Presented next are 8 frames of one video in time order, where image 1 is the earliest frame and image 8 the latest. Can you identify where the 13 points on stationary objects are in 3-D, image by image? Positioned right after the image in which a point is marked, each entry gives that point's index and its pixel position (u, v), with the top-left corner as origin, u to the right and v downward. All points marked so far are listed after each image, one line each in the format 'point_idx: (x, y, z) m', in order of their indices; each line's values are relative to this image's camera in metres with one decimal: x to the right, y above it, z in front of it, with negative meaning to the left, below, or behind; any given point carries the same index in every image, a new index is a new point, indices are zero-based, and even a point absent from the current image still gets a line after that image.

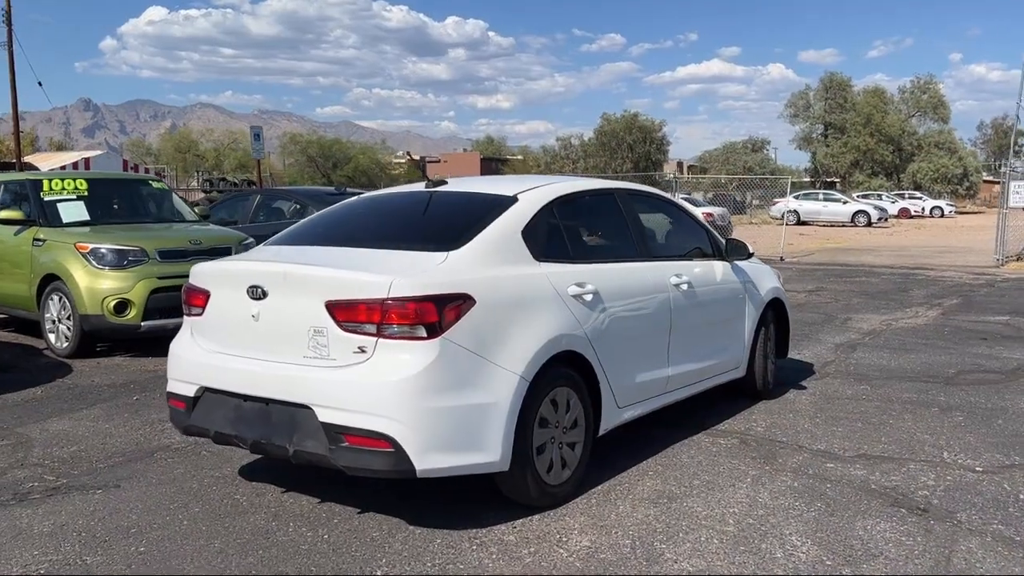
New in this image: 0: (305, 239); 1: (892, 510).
0: (-1.1, +0.3, +4.9) m
1: (+1.9, -1.1, +4.3) m
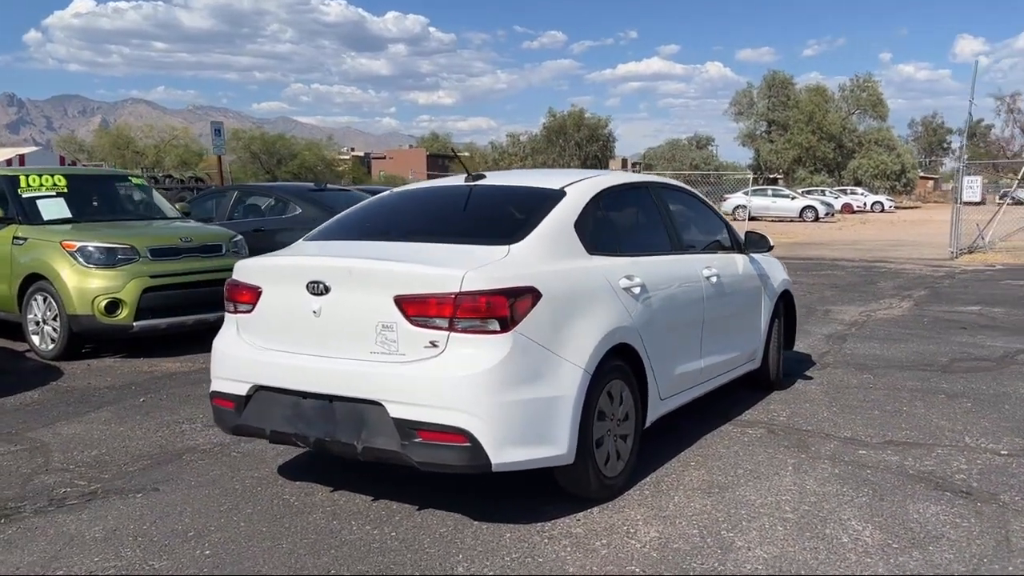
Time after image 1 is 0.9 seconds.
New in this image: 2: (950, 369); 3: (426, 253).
0: (-0.9, +0.3, +4.8) m
1: (+2.2, -1.0, +4.4) m
2: (+3.8, -0.7, +7.5) m
3: (-0.4, +0.2, +4.0) m
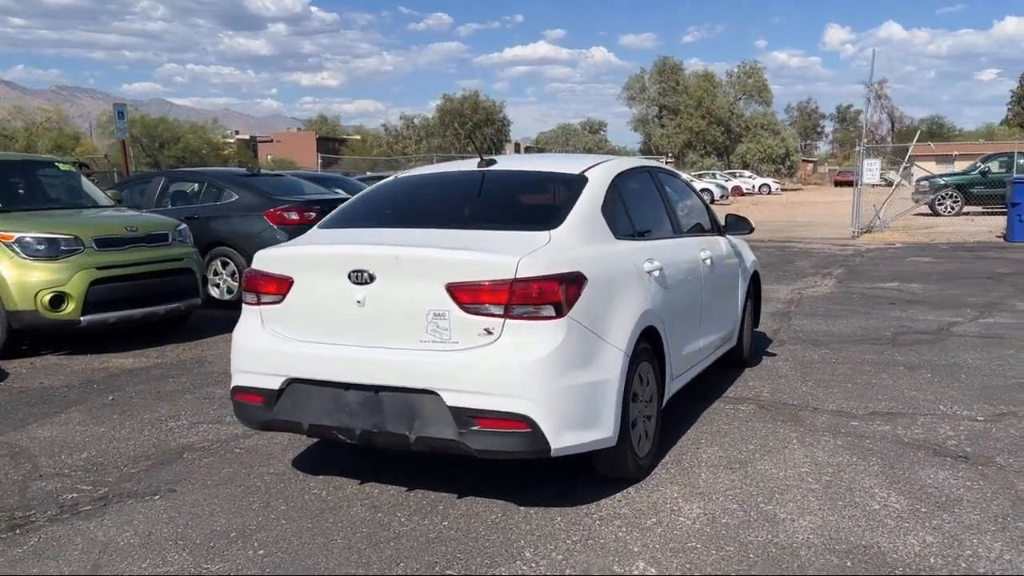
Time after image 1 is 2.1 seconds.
0: (-0.8, +0.4, +4.7) m
1: (+2.3, -0.9, +4.7) m
2: (+3.5, -0.5, +7.9) m
3: (-0.2, +0.2, +3.9) m
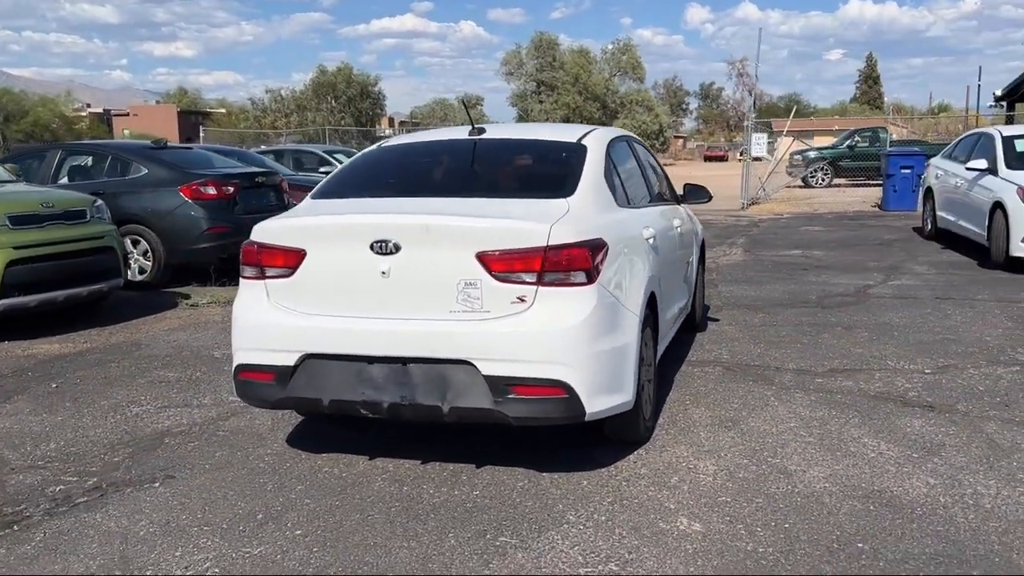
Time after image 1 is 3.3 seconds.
0: (-0.8, +0.5, +4.6) m
1: (+2.3, -0.7, +5.0) m
2: (+3.0, -0.2, +8.4) m
3: (-0.1, +0.4, +3.9) m
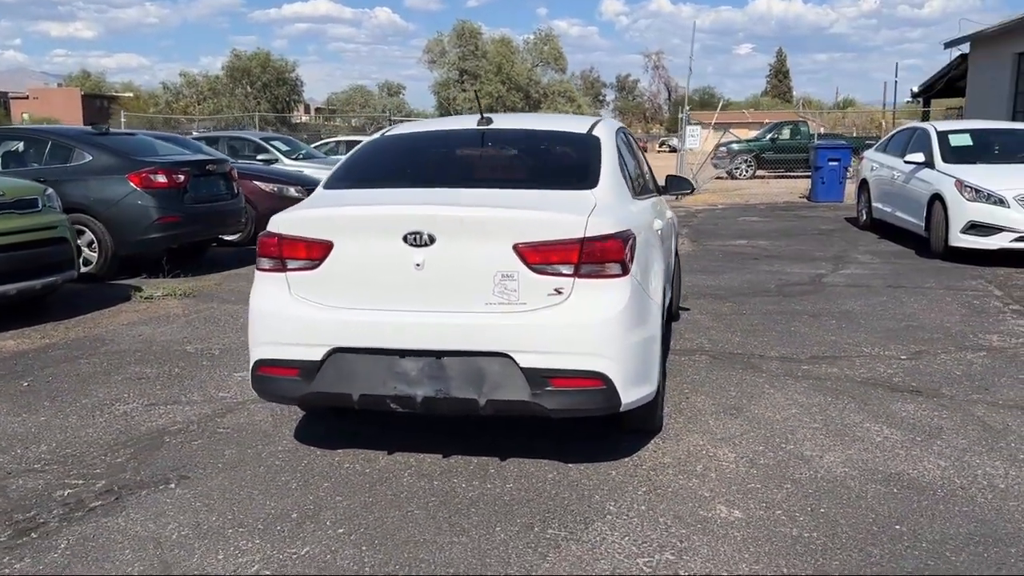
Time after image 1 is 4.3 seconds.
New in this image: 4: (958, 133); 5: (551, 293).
0: (-0.7, +0.6, +4.5) m
1: (+2.3, -0.6, +5.2) m
2: (+2.7, -0.1, +8.6) m
3: (0.0, +0.4, +3.9) m
4: (+6.1, +2.1, +12.0) m
5: (+0.2, 0.0, +3.7) m
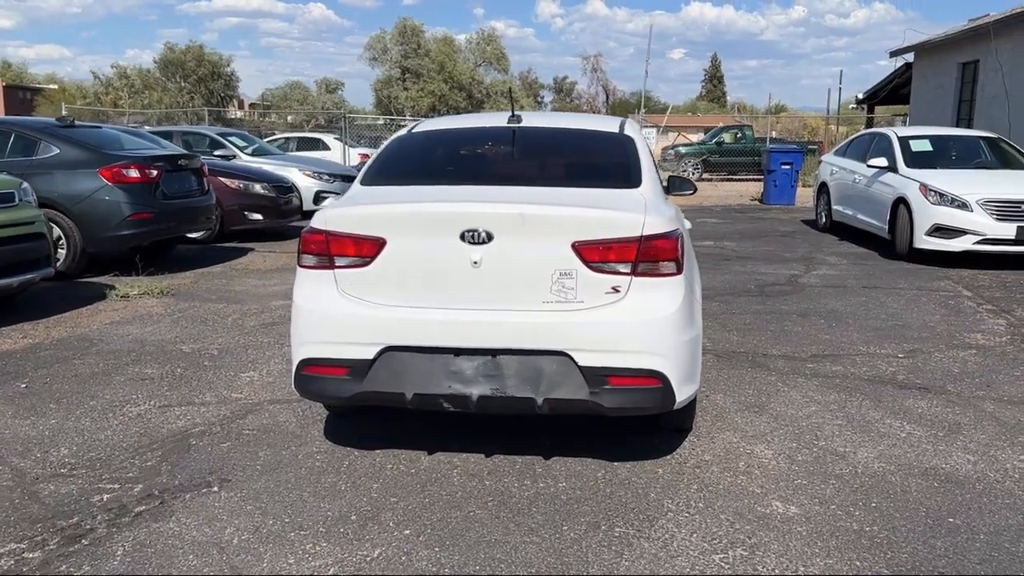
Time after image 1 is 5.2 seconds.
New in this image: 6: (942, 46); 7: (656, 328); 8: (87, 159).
0: (-0.6, +0.6, +4.4) m
1: (+2.4, -0.6, +5.4) m
2: (+2.6, -0.1, +8.8) m
3: (+0.3, +0.4, +3.9) m
4: (+5.8, +2.1, +12.4) m
5: (+0.4, 0.0, +3.7) m
6: (+9.4, +5.3, +19.2) m
7: (+0.6, -0.2, +3.7) m
8: (-4.6, +1.4, +9.4) m
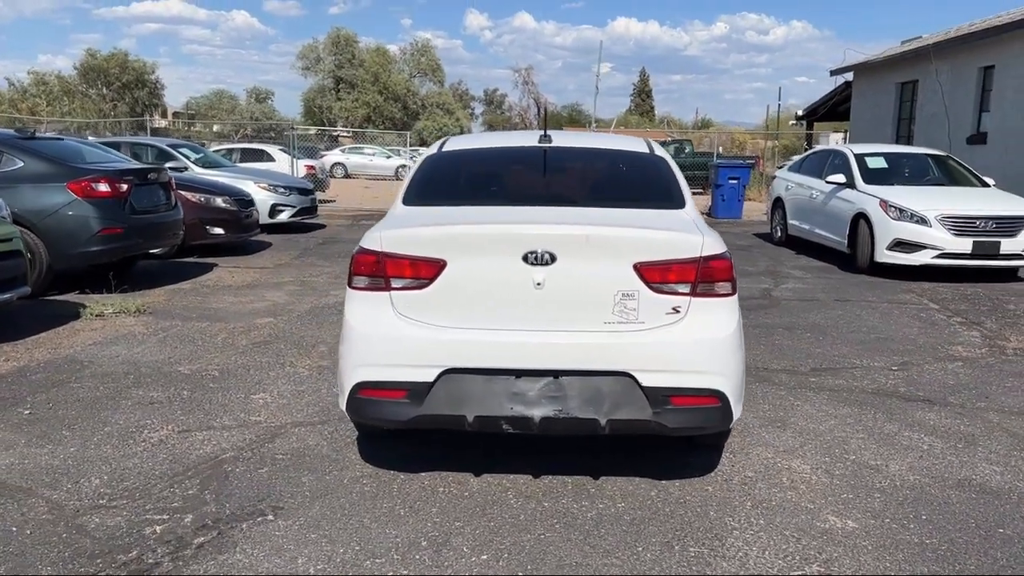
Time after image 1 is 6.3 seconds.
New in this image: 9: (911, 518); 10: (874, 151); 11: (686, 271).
0: (-0.4, +0.5, +4.4) m
1: (+2.6, -0.7, +5.6) m
2: (+2.4, -0.2, +9.0) m
3: (+0.5, +0.3, +3.9) m
4: (+5.3, +1.9, +12.9) m
5: (+0.7, -0.1, +3.7) m
6: (+8.4, +5.1, +19.9) m
7: (+0.9, -0.3, +3.7) m
8: (-4.7, +1.2, +9.0) m
9: (+1.7, -1.0, +3.8) m
10: (+5.4, +2.1, +13.1) m
11: (+0.7, +0.1, +3.7) m
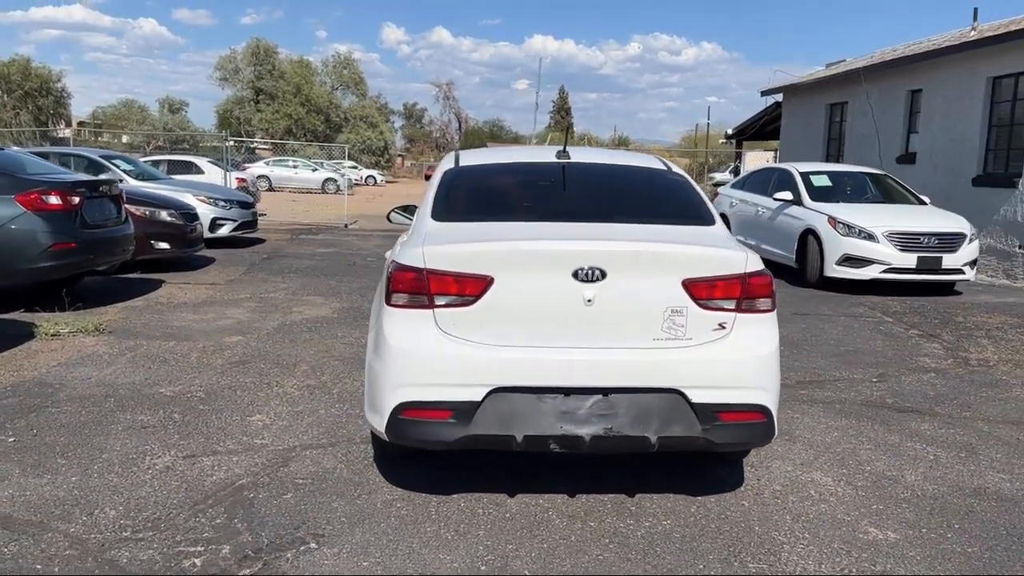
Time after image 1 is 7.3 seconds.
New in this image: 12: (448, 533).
0: (-0.2, +0.4, +4.3) m
1: (+2.6, -0.8, +5.8) m
2: (+2.1, -0.4, +9.2) m
3: (+0.7, +0.2, +3.9) m
4: (+4.6, +1.7, +13.3) m
5: (+0.9, -0.2, +3.7) m
6: (+7.1, +4.7, +20.7) m
7: (+1.1, -0.3, +3.8) m
8: (-5.0, +1.0, +8.5) m
9: (+1.9, -1.1, +3.9) m
10: (+4.7, +1.8, +13.6) m
11: (+0.9, 0.0, +3.8) m
12: (-0.3, -1.0, +3.7) m
